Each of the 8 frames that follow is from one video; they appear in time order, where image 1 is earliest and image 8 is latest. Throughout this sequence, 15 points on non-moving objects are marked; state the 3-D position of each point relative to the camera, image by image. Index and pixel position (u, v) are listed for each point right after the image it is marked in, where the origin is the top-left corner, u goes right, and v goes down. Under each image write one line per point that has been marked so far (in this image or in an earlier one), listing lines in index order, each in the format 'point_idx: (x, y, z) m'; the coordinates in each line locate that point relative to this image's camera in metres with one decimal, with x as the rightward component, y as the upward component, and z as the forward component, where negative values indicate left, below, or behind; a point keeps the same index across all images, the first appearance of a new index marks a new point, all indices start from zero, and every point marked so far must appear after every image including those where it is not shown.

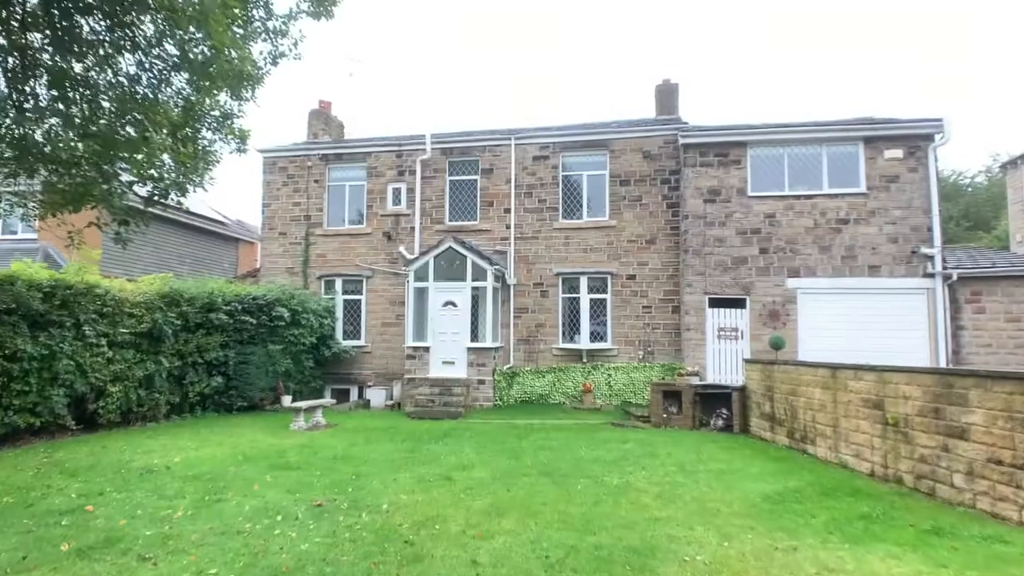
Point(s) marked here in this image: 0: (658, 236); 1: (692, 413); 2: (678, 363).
0: (+3.7, +1.3, +15.8) m
1: (+3.4, -2.3, +11.9) m
2: (+4.0, -1.8, +15.4) m
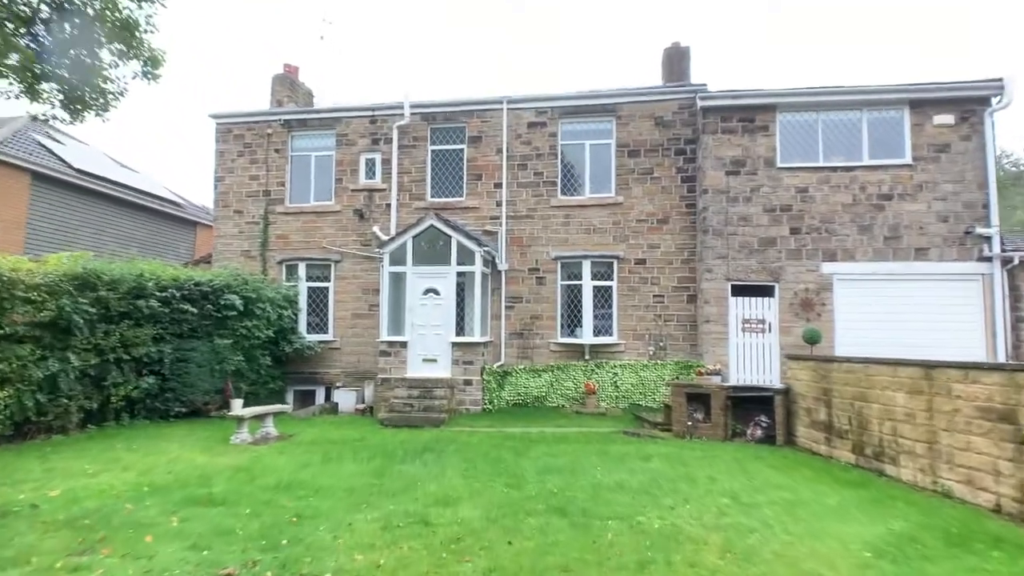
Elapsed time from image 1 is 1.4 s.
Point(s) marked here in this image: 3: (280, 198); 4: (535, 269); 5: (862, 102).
0: (+3.5, +1.6, +13.8) m
1: (+3.3, -2.1, +9.9) m
2: (+3.8, -1.5, +13.4) m
3: (-5.7, +2.2, +15.4) m
4: (+0.5, +0.4, +14.2) m
5: (+7.0, +3.7, +12.7) m
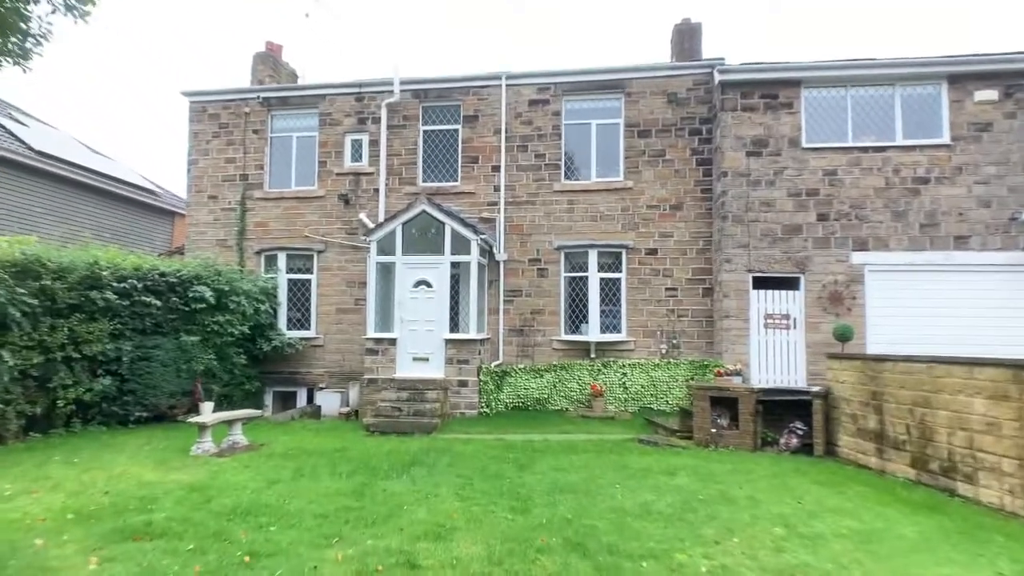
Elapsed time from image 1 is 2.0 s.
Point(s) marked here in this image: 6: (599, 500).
0: (+3.5, +1.7, +12.6) m
1: (+3.3, -1.9, +8.7) m
2: (+3.8, -1.4, +12.2) m
3: (-5.7, +2.4, +14.2) m
4: (+0.5, +0.6, +13.0) m
5: (+7.0, +3.9, +11.6) m
6: (+0.8, -2.1, +6.2) m
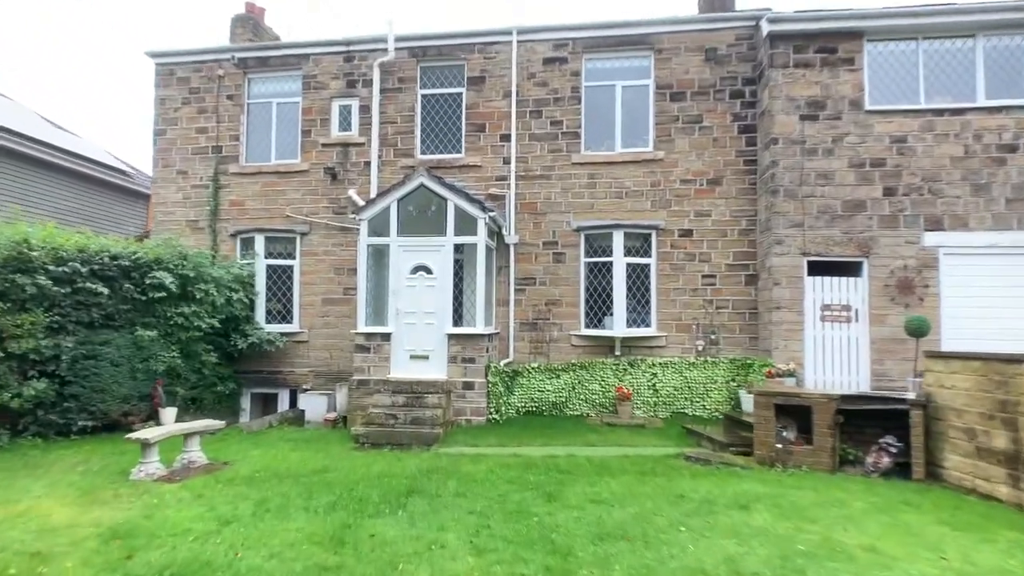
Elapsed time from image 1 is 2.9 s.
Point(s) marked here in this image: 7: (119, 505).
0: (+3.7, +2.0, +10.9) m
1: (+3.6, -1.7, +7.1) m
2: (+4.0, -1.1, +10.5) m
3: (-5.5, +2.6, +12.4) m
4: (+0.7, +0.8, +11.3) m
5: (+7.2, +4.1, +9.9) m
6: (+1.1, -1.9, +4.5) m
7: (-3.5, -1.9, +5.6) m
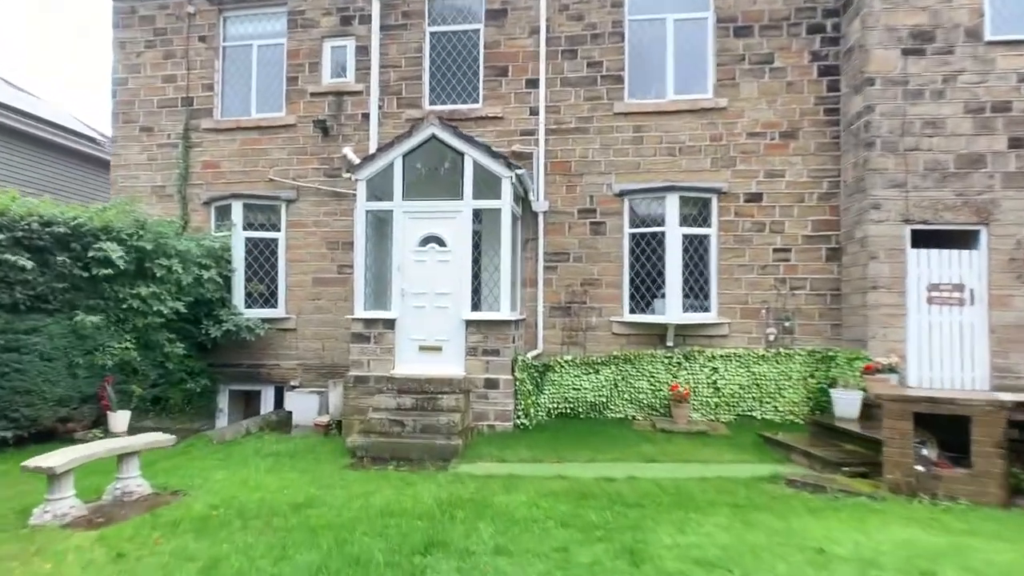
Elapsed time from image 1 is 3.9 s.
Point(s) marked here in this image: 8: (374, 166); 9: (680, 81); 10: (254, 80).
0: (+4.1, +2.3, +9.0) m
1: (+4.0, -1.5, +5.2) m
2: (+4.5, -0.8, +8.6) m
3: (-5.0, +3.0, +10.5) m
4: (+1.1, +1.2, +9.3) m
5: (+7.6, +4.4, +7.9) m
6: (+1.5, -1.7, +2.6) m
7: (-3.1, -1.7, +3.7) m
8: (-1.9, +1.7, +8.6) m
9: (+2.5, +3.1, +9.4) m
10: (-4.3, +3.4, +10.5) m
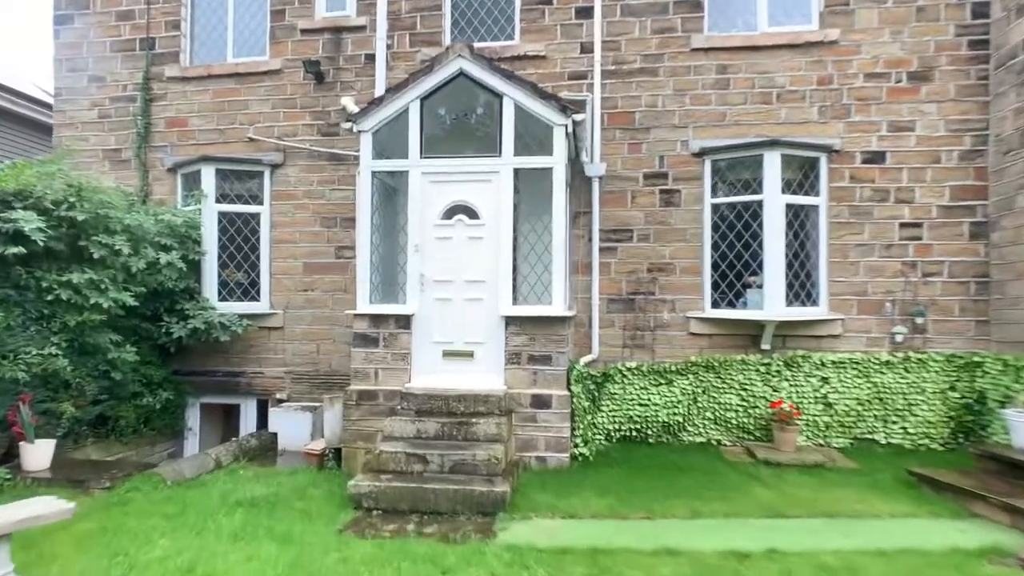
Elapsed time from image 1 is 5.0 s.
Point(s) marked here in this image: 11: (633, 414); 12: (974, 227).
0: (+4.7, +2.4, +6.9) m
1: (+4.5, -1.3, +3.1) m
2: (+5.0, -0.7, +6.6) m
3: (-4.5, +3.1, +8.4) m
4: (+1.7, +1.3, +7.3) m
5: (+8.2, +4.5, +5.8) m
6: (+2.1, -1.6, +0.6) m
7: (-2.5, -1.6, +1.6) m
8: (-1.3, +1.8, +6.5) m
9: (+3.0, +3.2, +7.3) m
10: (-3.7, +3.6, +8.4) m
11: (+1.3, -1.4, +6.9) m
12: (+5.0, +0.7, +6.8) m
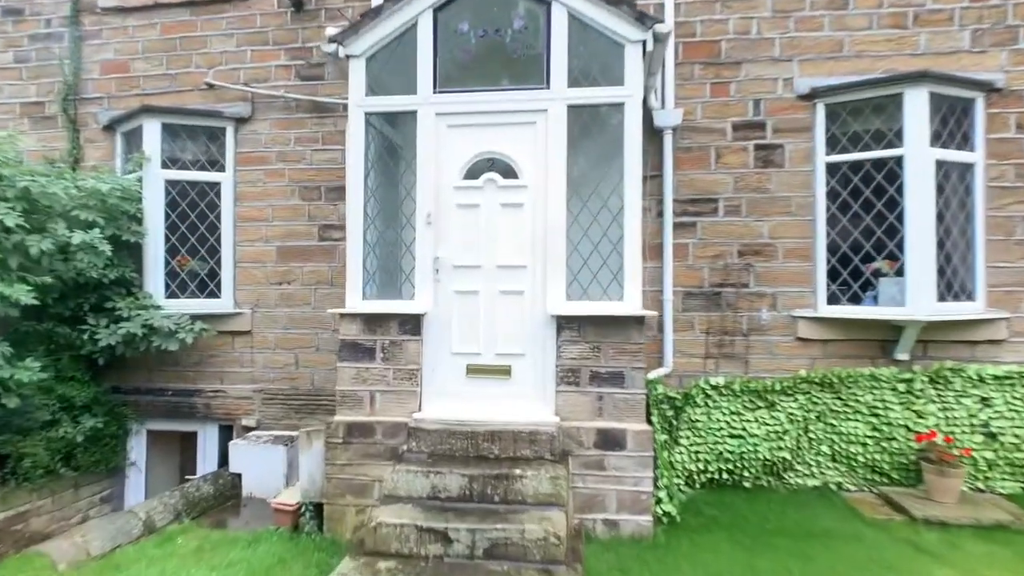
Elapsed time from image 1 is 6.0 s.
0: (+5.0, +2.5, +5.0) m
1: (+4.9, -1.2, +1.2) m
2: (+5.4, -0.6, +4.7) m
3: (-4.1, +3.2, +6.5) m
4: (+2.1, +1.4, +5.4) m
5: (+8.5, +4.7, +3.9) m
6: (+2.4, -1.5, -1.3) m
7: (-2.1, -1.5, -0.2) m
8: (-0.9, +1.9, +4.6) m
9: (+3.4, +3.3, +5.4) m
10: (-3.4, +3.7, +6.5) m
11: (+1.7, -1.3, +5.0) m
12: (+5.4, +0.8, +4.9) m
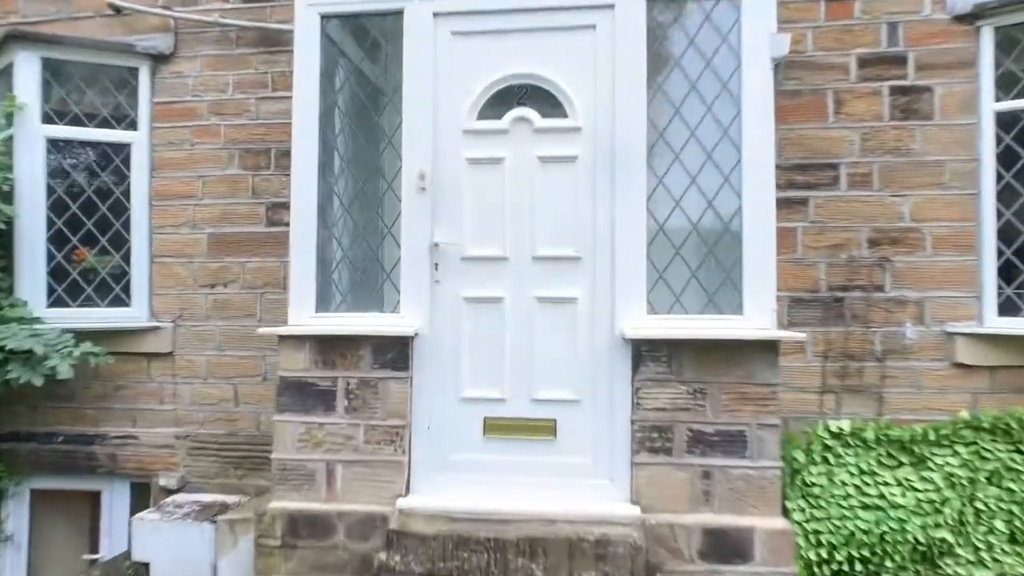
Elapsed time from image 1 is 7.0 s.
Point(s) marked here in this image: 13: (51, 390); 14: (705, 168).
0: (+5.2, +2.5, +3.4) m
1: (+5.1, -1.2, -0.4) m
2: (+5.6, -0.6, +3.1) m
3: (-4.0, +3.2, +4.8) m
4: (+2.2, +1.4, +3.7) m
5: (+8.7, +4.6, +2.3) m
6: (+2.7, -1.5, -3.0) m
7: (-1.9, -1.5, -1.9) m
8: (-0.8, +1.9, +3.0) m
9: (+3.6, +3.3, +3.8) m
10: (-3.2, +3.6, +4.8) m
11: (+1.9, -1.3, +3.4) m
12: (+5.5, +0.8, +3.3) m
13: (-3.1, -0.7, +4.3) m
14: (+0.8, +0.6, +2.9) m
